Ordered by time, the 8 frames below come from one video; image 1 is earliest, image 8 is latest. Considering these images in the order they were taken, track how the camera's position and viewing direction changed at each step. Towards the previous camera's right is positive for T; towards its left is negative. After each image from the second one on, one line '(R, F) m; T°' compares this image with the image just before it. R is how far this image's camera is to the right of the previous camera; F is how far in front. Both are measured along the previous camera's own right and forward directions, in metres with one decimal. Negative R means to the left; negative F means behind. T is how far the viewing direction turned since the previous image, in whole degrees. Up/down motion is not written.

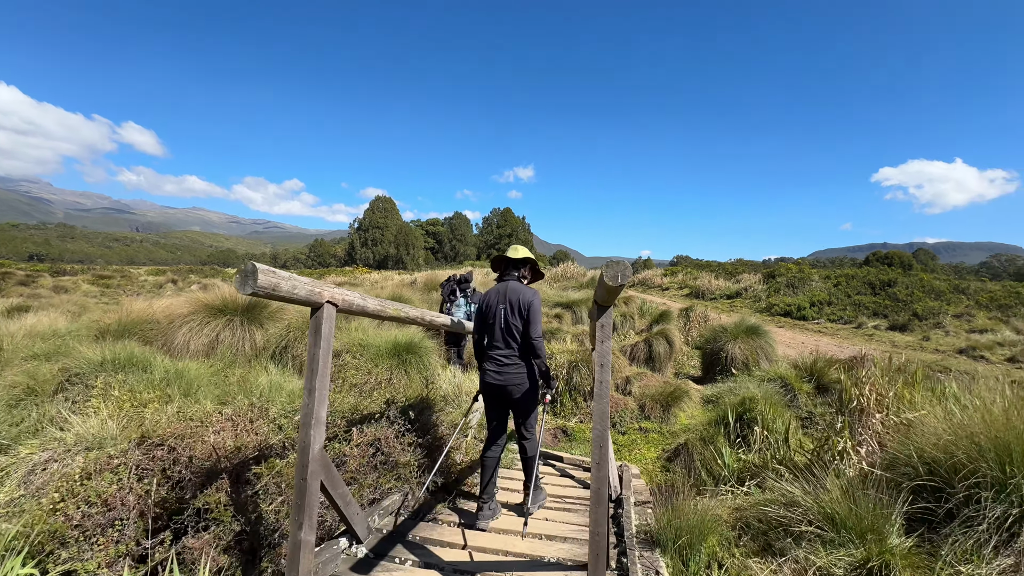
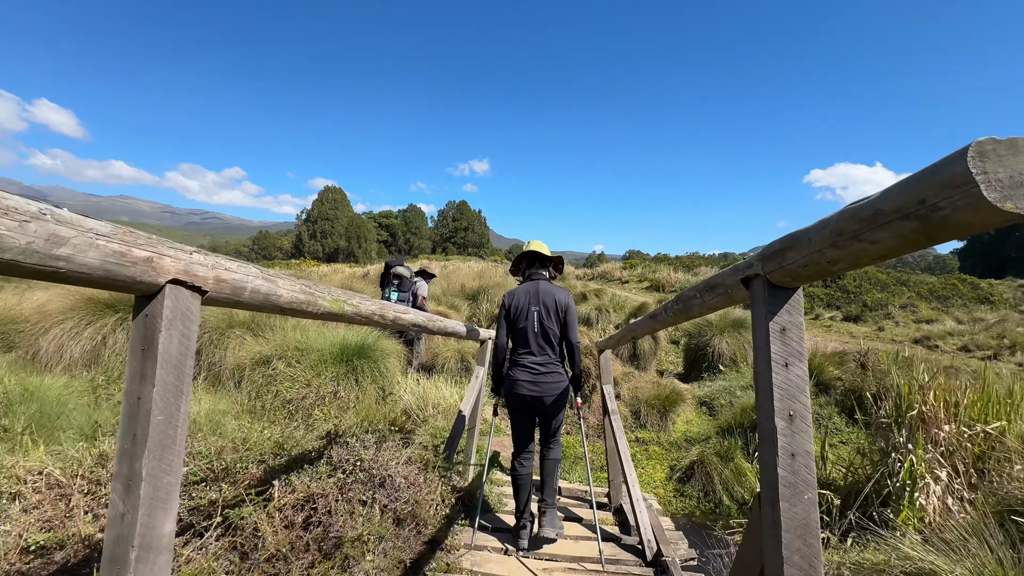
(-0.2, +1.1) m; +6°
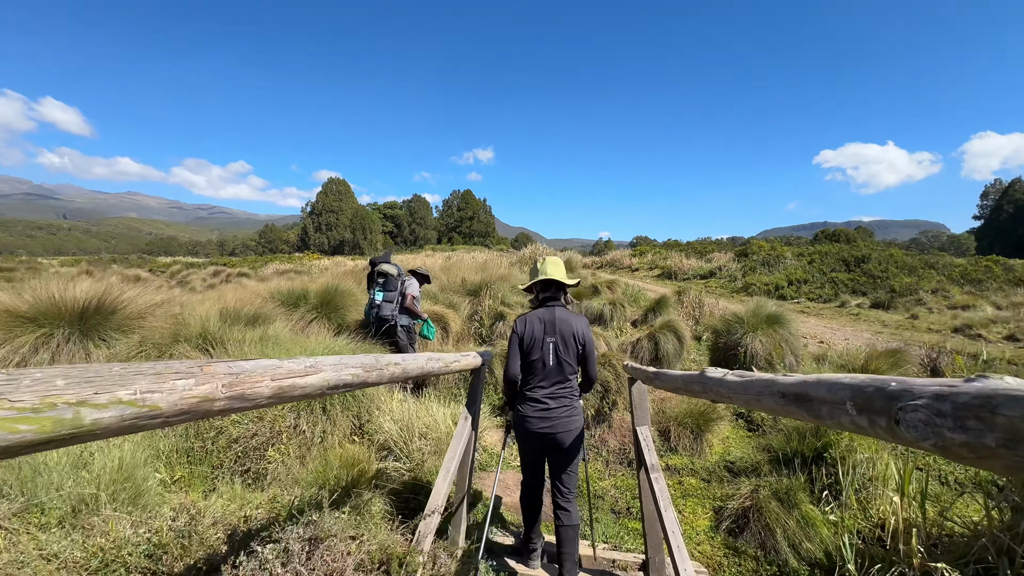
(0.0, +1.0) m; -1°
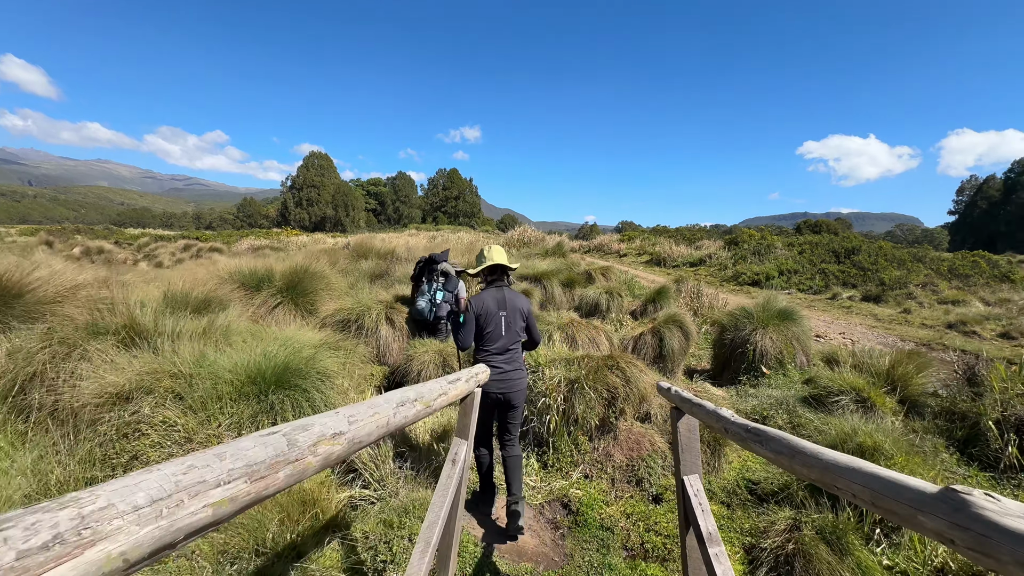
(-0.1, +0.8) m; +2°
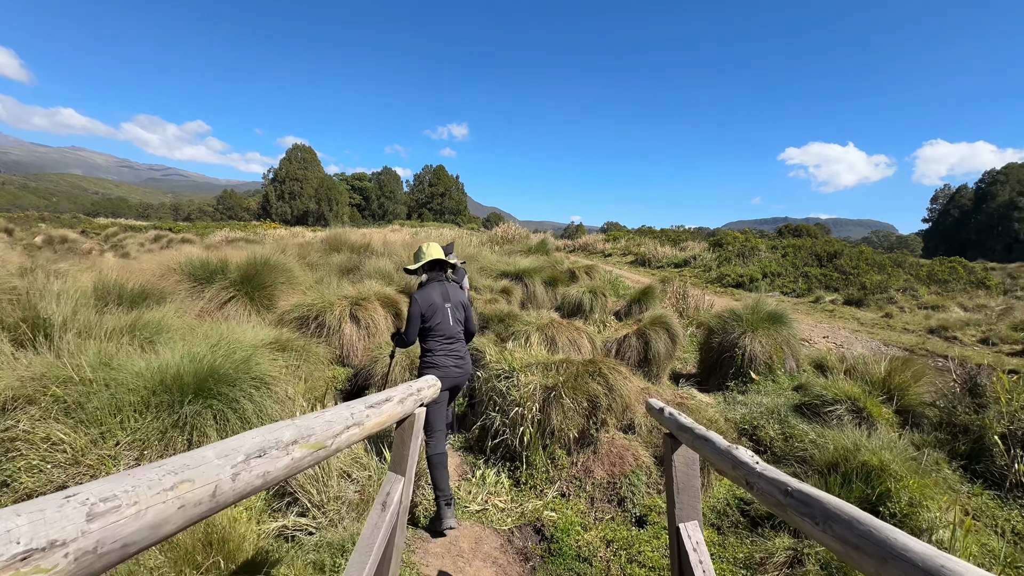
(+0.1, +0.5) m; +2°
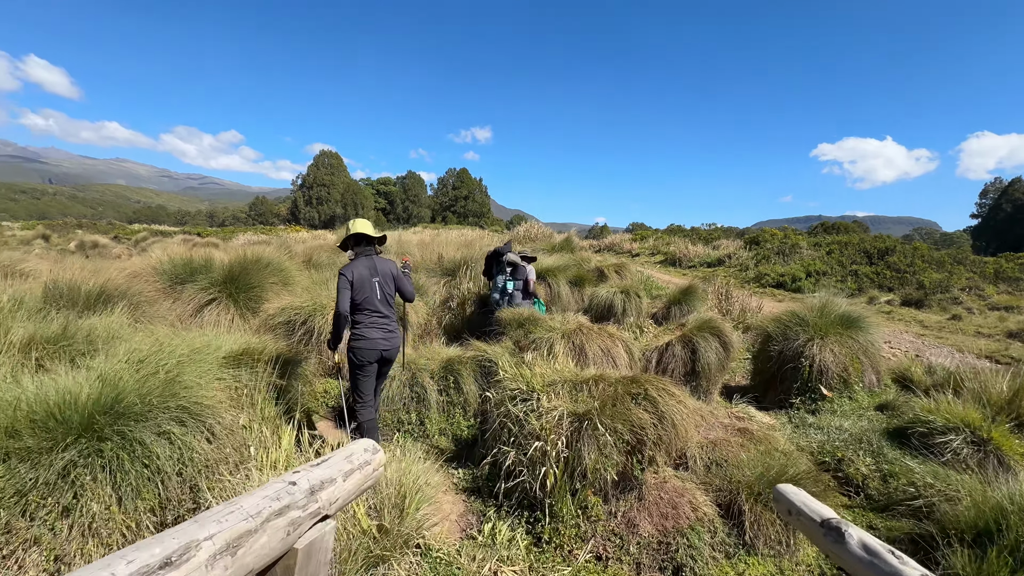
(0.0, +0.9) m; -3°
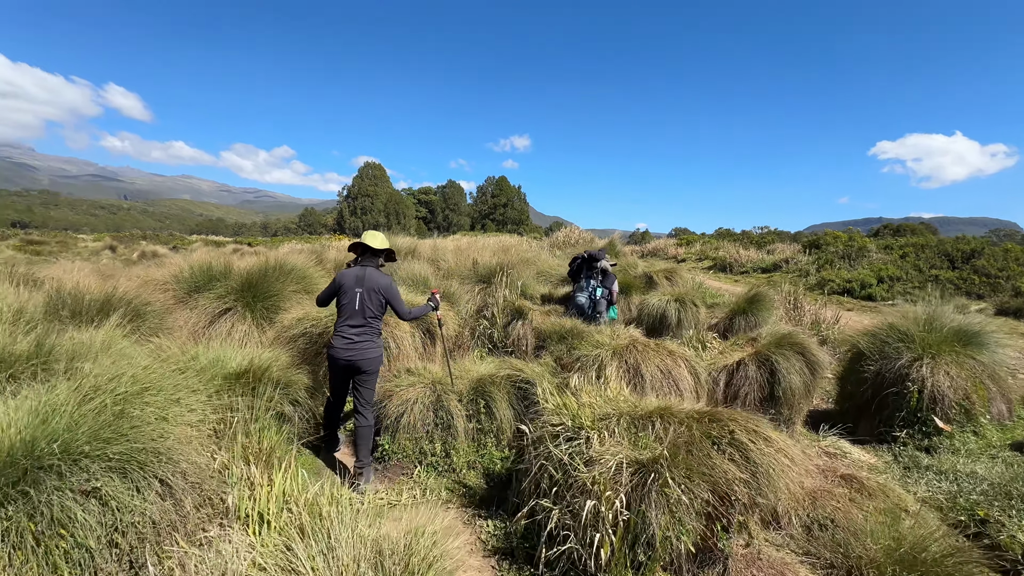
(0.0, +0.7) m; -5°
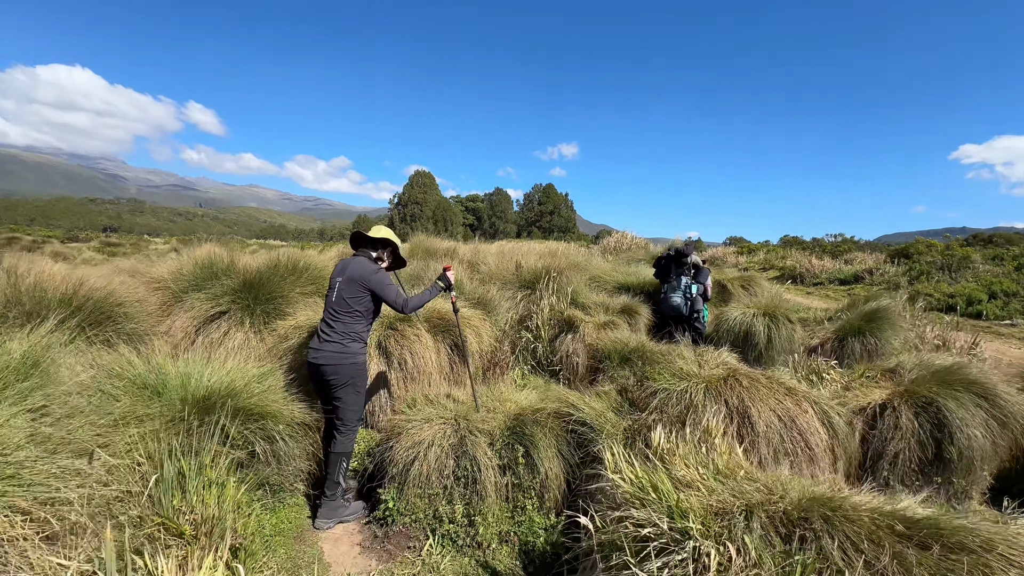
(0.0, +1.0) m; -6°
